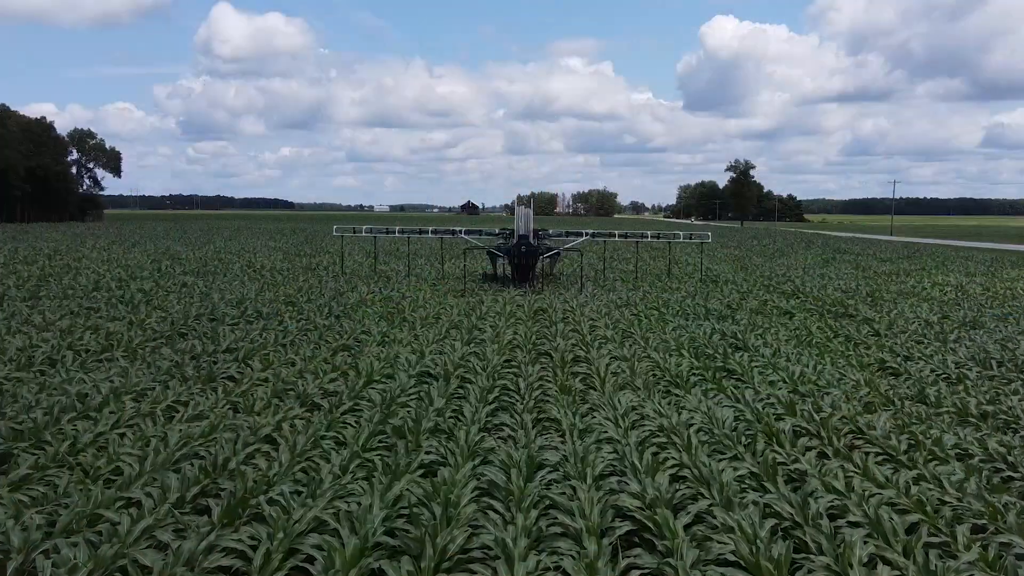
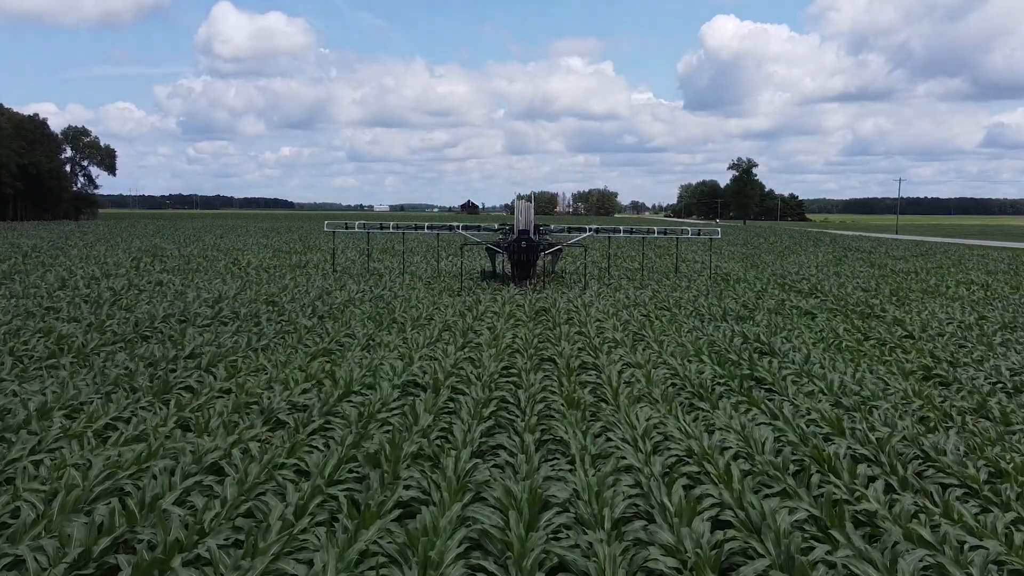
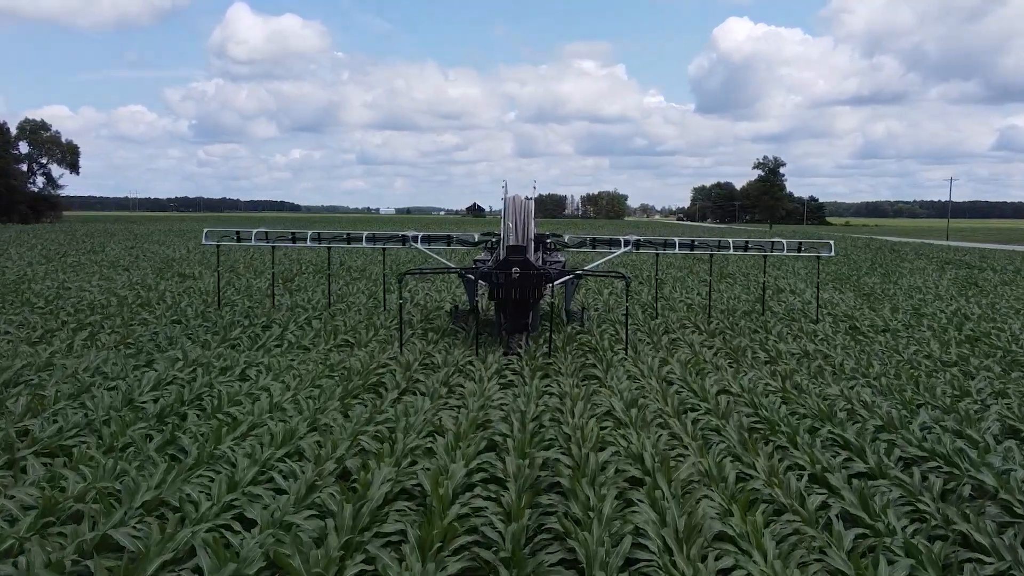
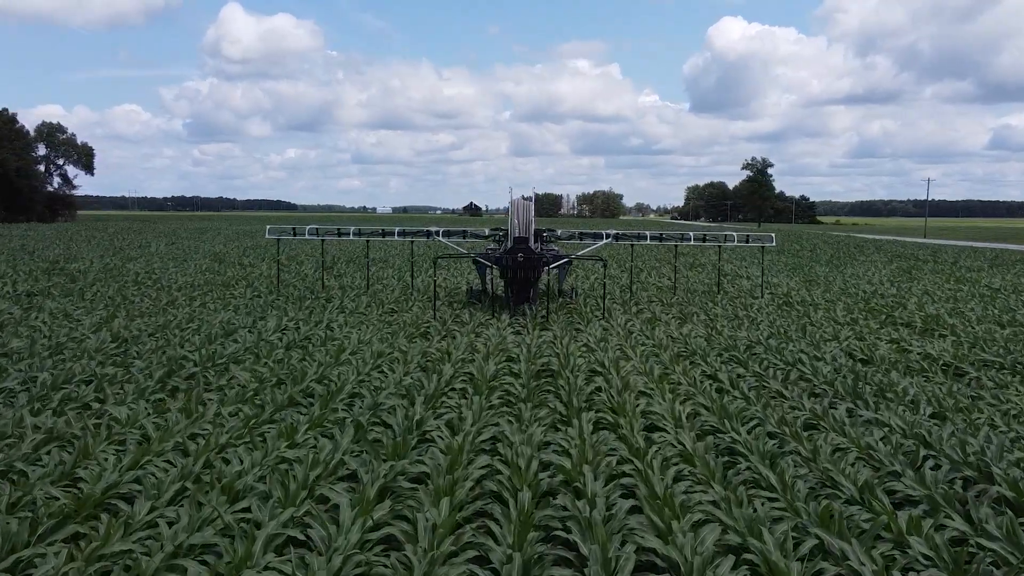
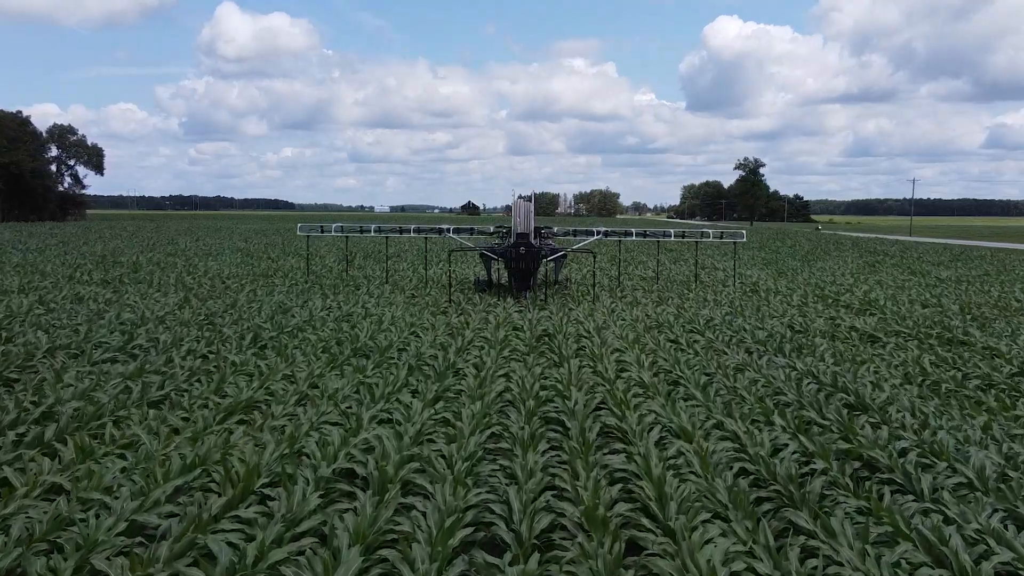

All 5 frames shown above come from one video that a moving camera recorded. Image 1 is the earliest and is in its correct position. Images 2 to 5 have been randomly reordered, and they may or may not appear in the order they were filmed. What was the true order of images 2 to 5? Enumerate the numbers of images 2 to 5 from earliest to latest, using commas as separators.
2, 5, 4, 3
